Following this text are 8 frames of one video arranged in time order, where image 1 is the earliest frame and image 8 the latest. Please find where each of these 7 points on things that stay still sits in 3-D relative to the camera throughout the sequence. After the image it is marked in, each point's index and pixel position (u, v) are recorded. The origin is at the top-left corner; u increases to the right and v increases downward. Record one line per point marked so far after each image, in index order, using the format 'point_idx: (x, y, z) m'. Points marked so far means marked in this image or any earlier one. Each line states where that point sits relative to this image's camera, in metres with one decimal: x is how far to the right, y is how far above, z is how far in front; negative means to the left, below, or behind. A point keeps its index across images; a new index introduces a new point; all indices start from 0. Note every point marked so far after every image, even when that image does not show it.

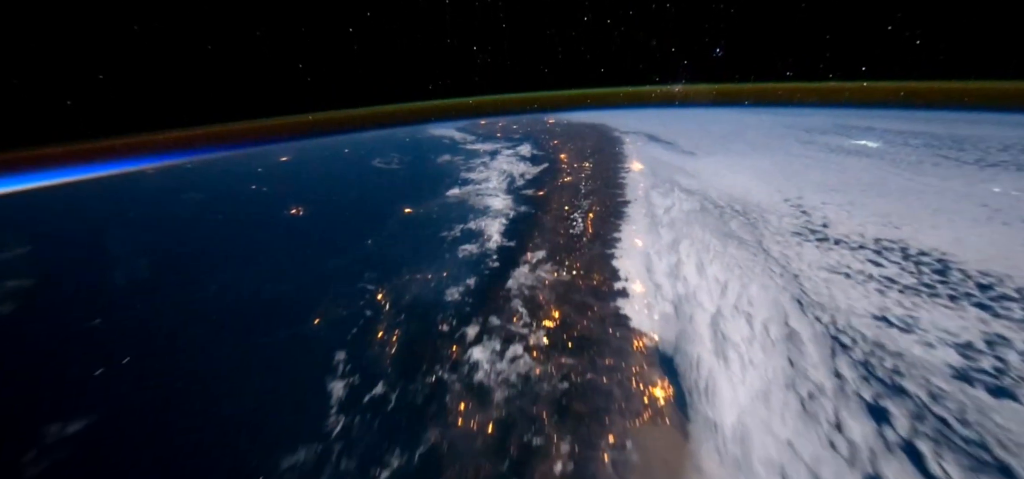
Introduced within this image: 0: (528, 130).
0: (+0.2, +1.6, +4.9) m
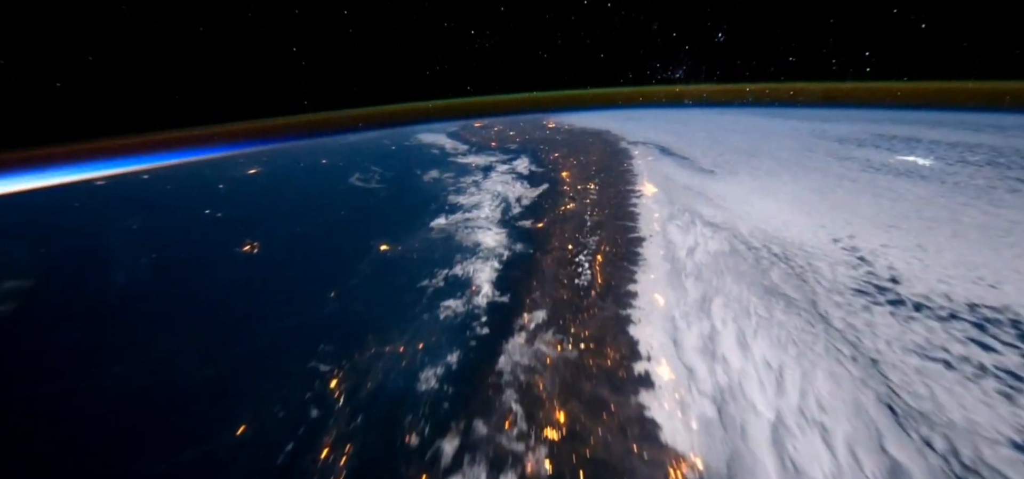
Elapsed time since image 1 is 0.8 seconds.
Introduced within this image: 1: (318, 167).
0: (+0.2, +1.4, +4.5) m
1: (-2.7, +1.2, +4.4) m
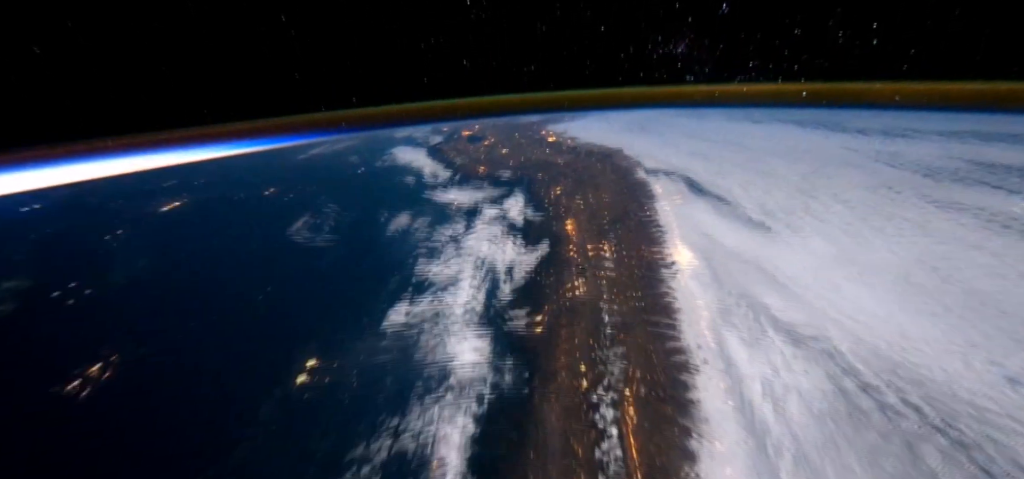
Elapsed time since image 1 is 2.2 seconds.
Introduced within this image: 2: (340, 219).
0: (+0.1, +0.9, +3.8) m
1: (-2.8, +0.7, +3.7) m
2: (-1.5, +0.3, +2.8) m
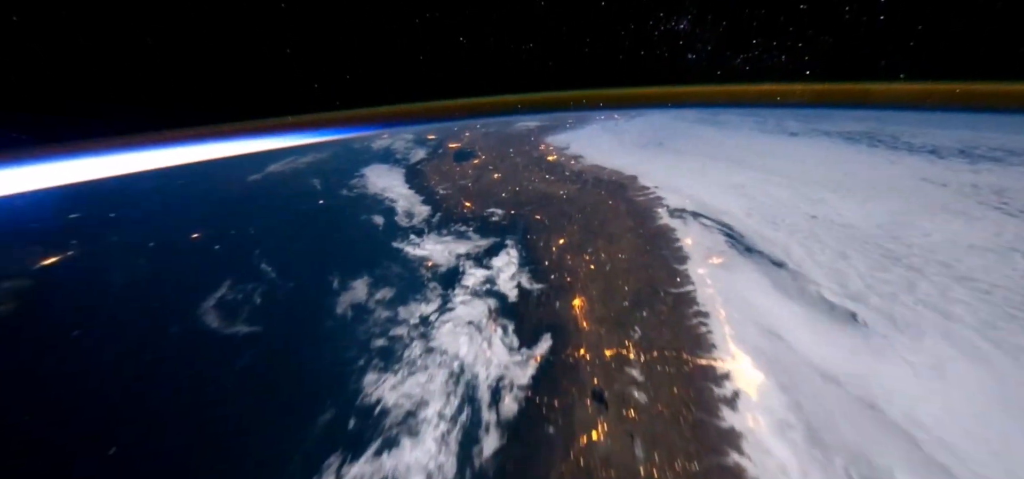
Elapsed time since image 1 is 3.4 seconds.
0: (0.0, +0.4, +3.1) m
1: (-2.9, +0.2, +3.0) m
2: (-1.5, -0.3, +2.1) m
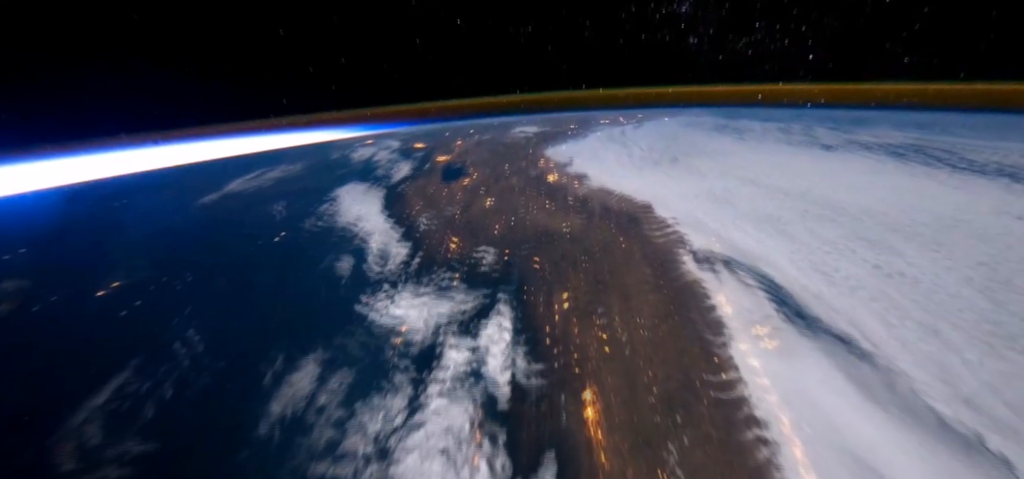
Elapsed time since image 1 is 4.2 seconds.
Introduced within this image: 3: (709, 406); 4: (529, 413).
0: (0.0, +0.1, +2.6) m
1: (-2.9, -0.2, +2.5) m
2: (-1.6, -0.6, +1.7) m
3: (+0.9, -0.7, +1.3) m
4: (+0.1, -0.7, +1.4) m
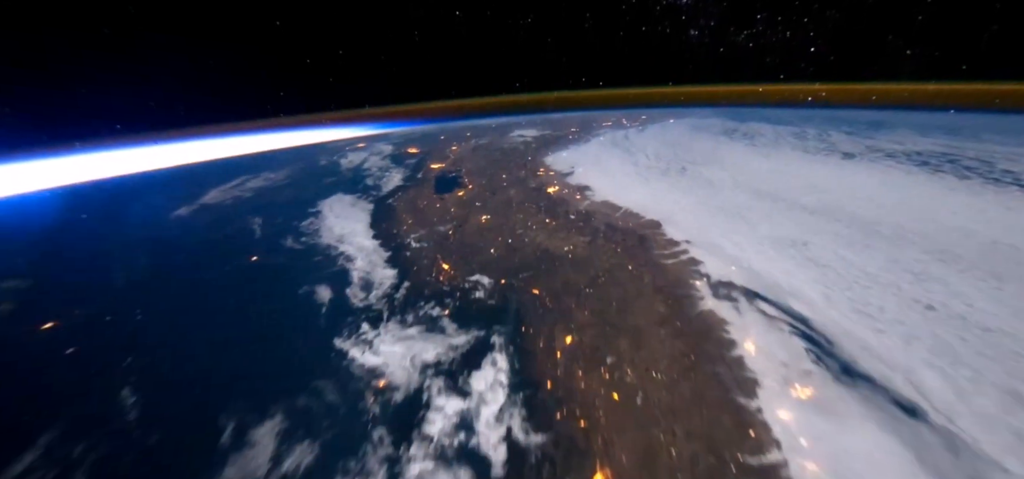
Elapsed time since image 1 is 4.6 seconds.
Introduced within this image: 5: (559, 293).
0: (-0.1, -0.1, +2.4) m
1: (-2.9, -0.4, +2.3) m
2: (-1.6, -0.8, +1.4) m
3: (+0.8, -0.9, +1.1) m
4: (+0.1, -0.9, +1.1) m
5: (+0.3, -0.3, +2.0) m
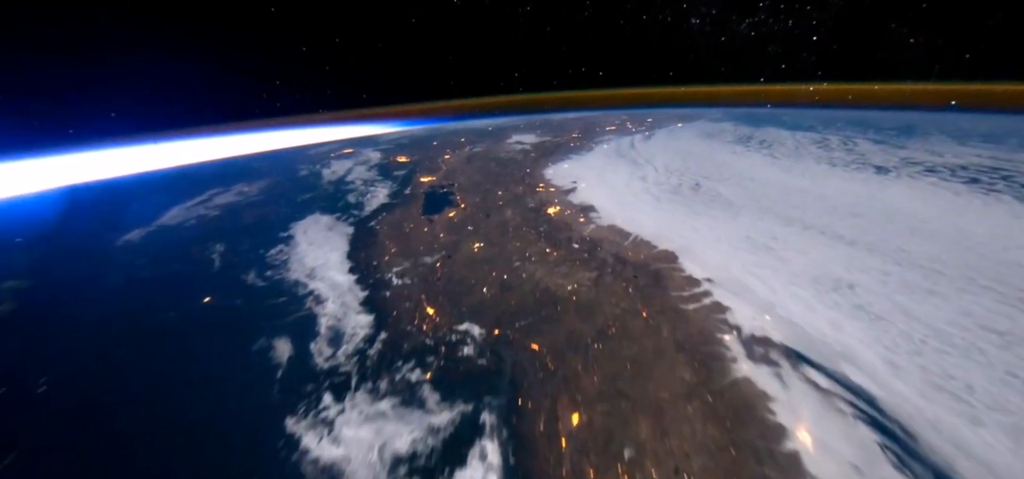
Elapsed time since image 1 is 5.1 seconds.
0: (-0.1, -0.4, +2.0) m
1: (-3.0, -0.6, +1.9) m
2: (-1.6, -1.1, +1.1) m
3: (+0.8, -1.1, +0.7) m
4: (0.0, -1.2, +0.8) m
5: (+0.3, -0.5, +1.7) m
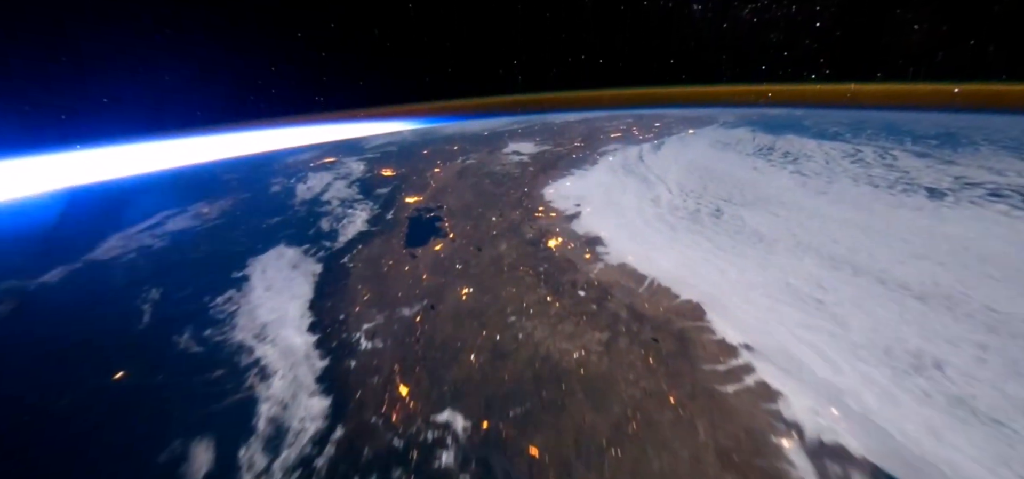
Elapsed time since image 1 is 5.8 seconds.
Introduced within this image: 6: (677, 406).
0: (-0.1, -0.7, +1.6) m
1: (-3.0, -1.0, +1.5) m
2: (-1.7, -1.4, +0.7) m
3: (+0.8, -1.4, +0.3) m
4: (0.0, -1.5, +0.4) m
5: (+0.2, -0.9, +1.3) m
6: (+0.8, -0.7, +1.4) m
